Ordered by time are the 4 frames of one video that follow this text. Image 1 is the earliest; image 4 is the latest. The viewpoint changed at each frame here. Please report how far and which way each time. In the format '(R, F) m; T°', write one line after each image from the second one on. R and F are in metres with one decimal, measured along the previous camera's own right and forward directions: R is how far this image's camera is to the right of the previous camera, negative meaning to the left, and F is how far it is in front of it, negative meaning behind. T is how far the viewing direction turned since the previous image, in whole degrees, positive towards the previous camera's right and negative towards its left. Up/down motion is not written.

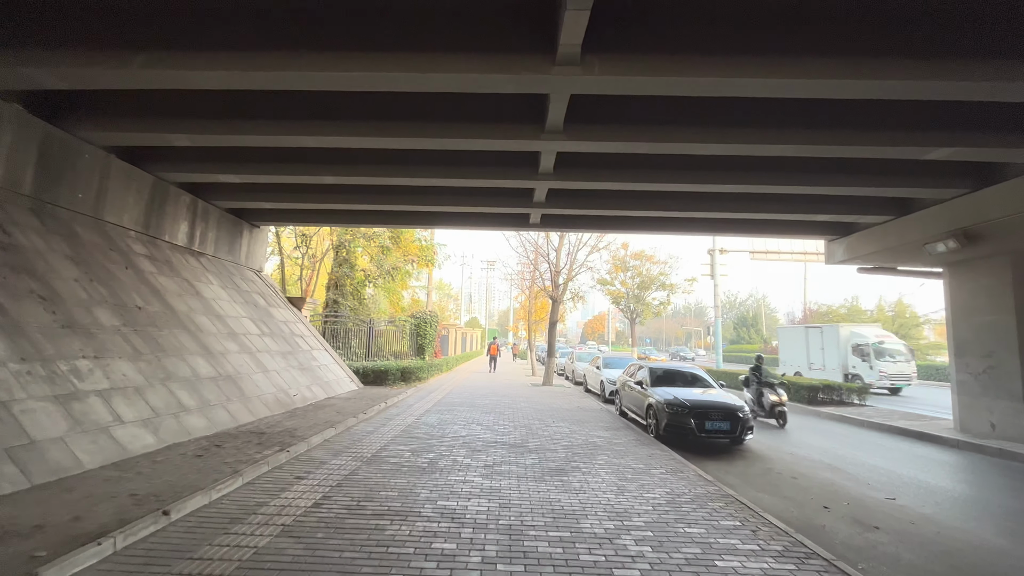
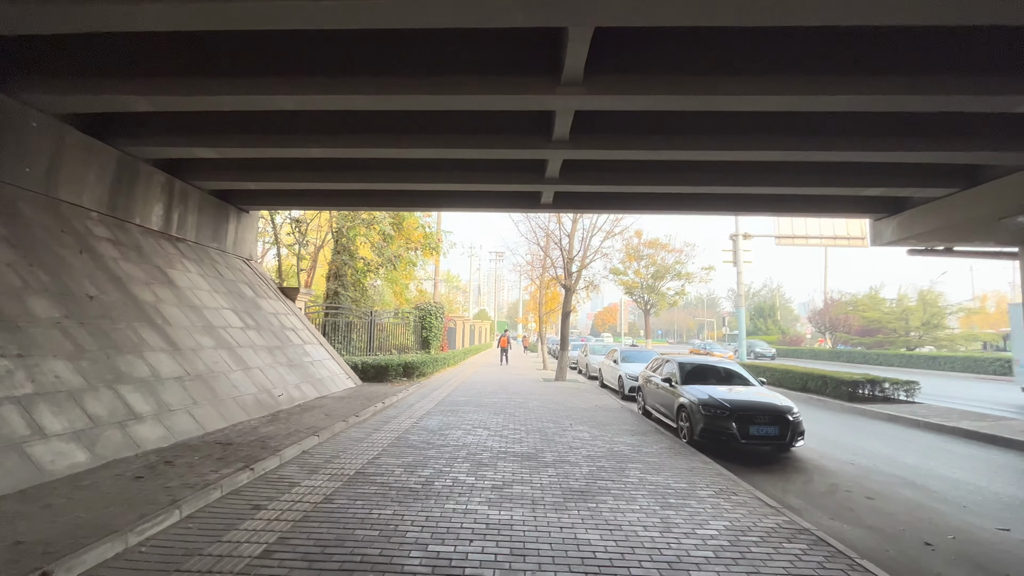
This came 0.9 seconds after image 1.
(0.0, +1.1) m; -1°
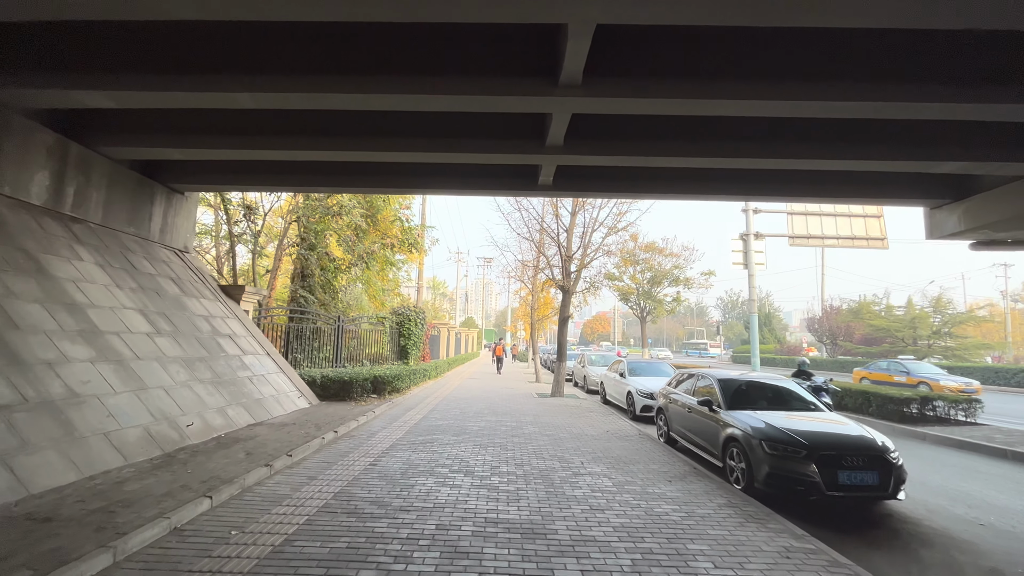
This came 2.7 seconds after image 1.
(-0.1, +1.9) m; +1°
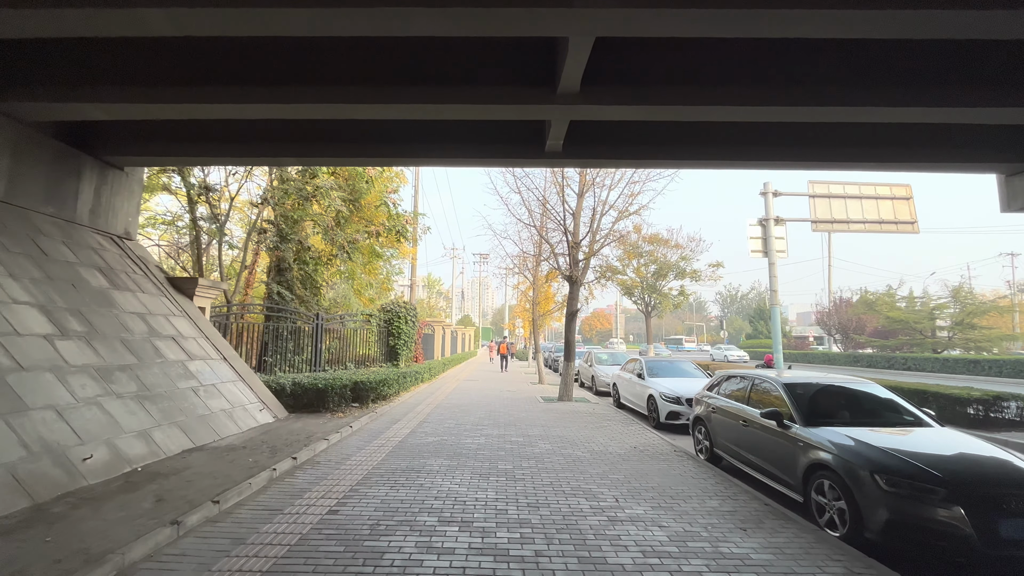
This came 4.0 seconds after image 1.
(-0.1, +1.5) m; 0°
